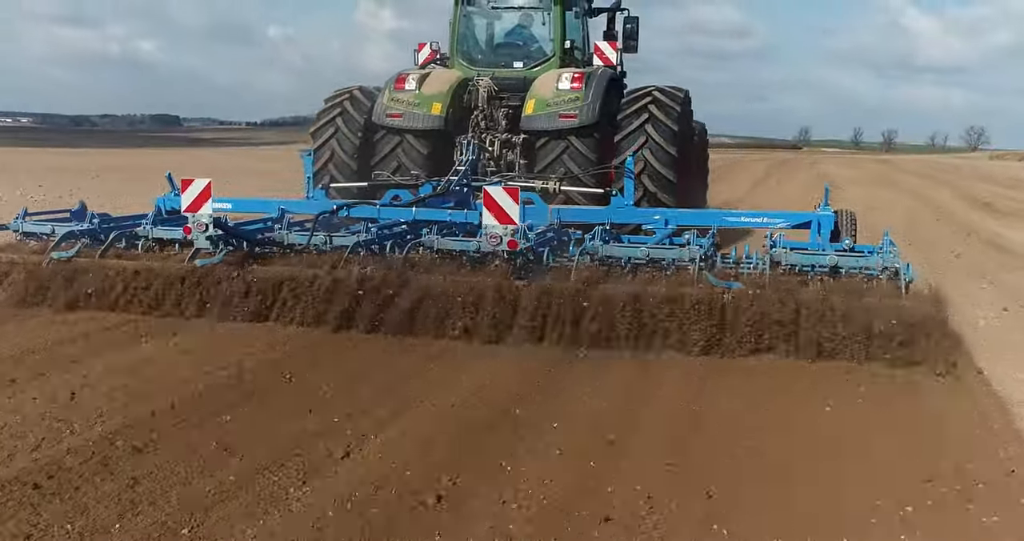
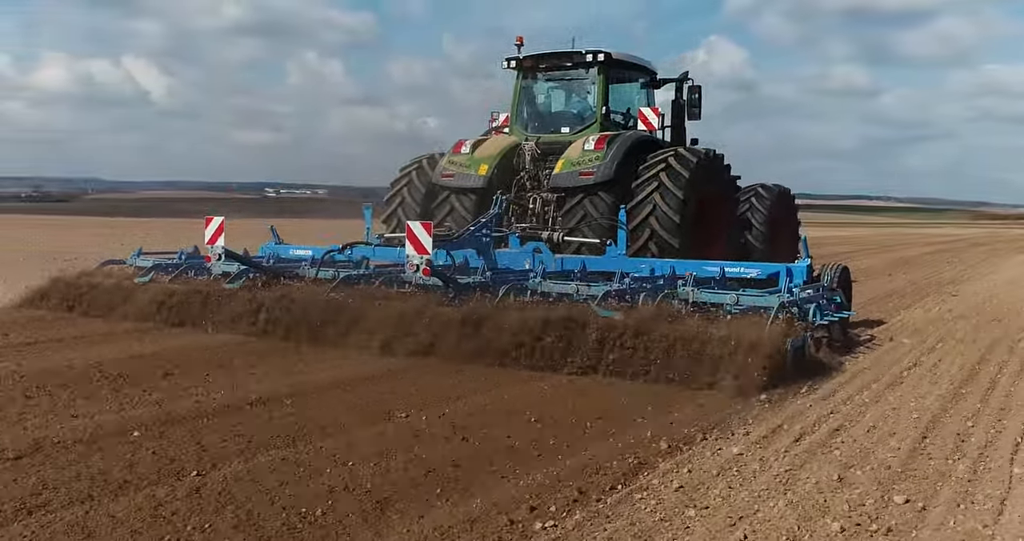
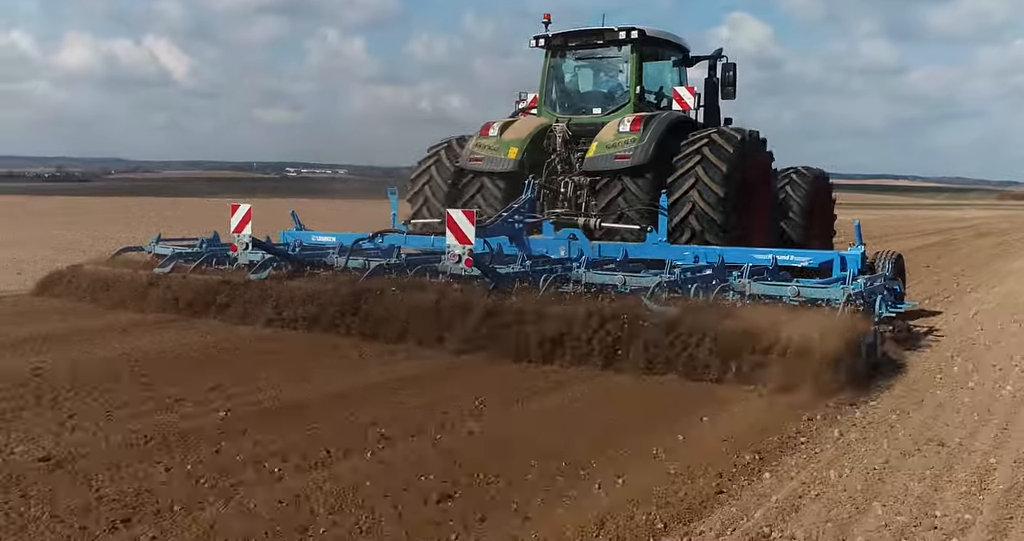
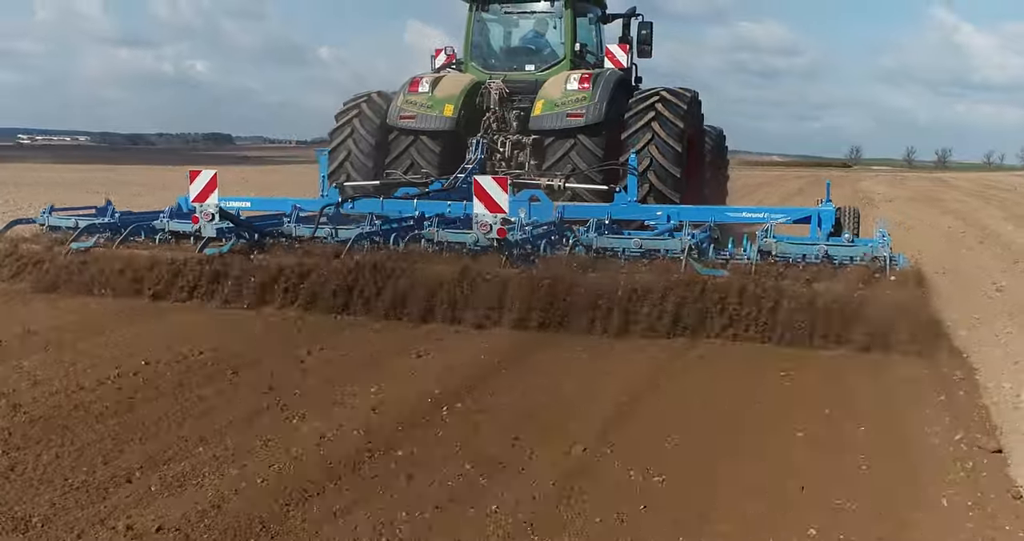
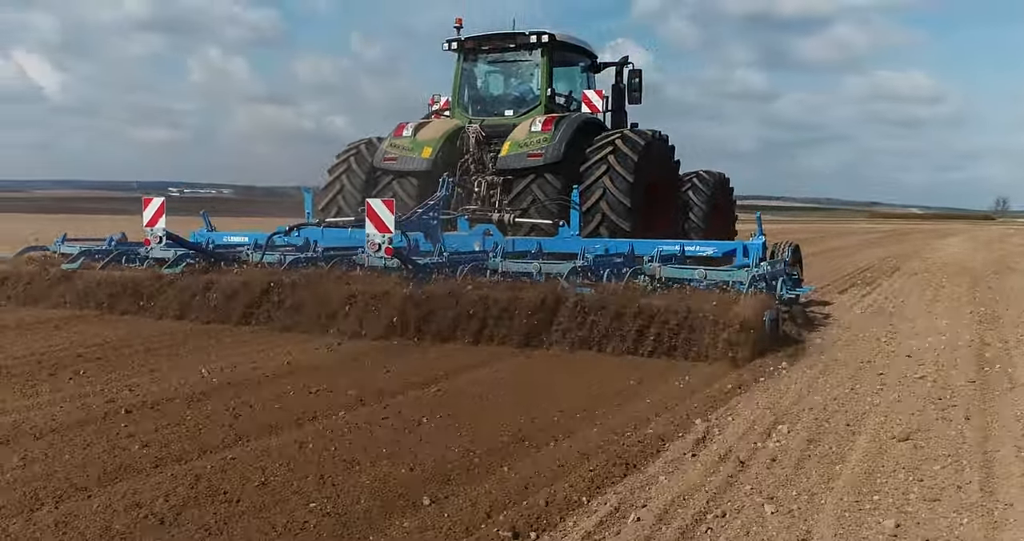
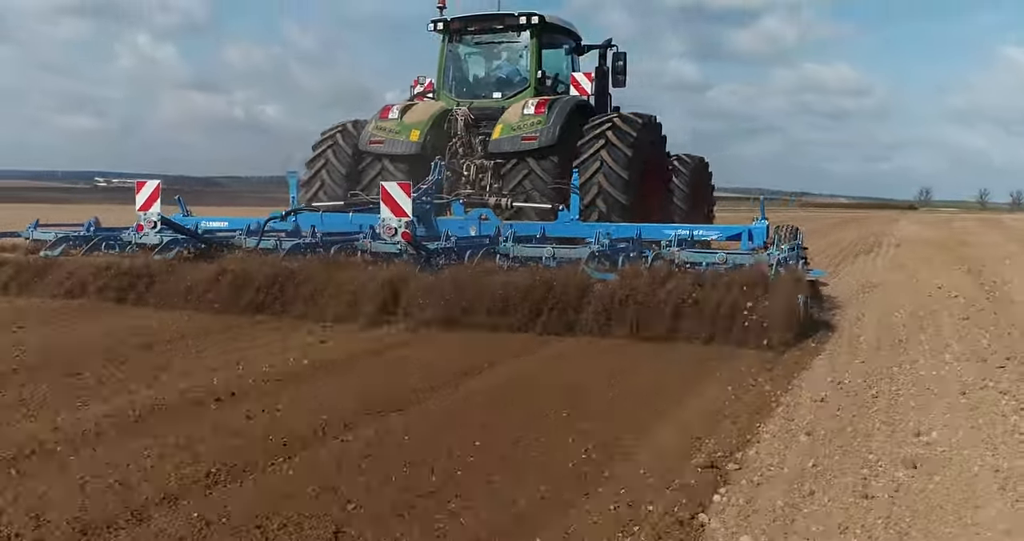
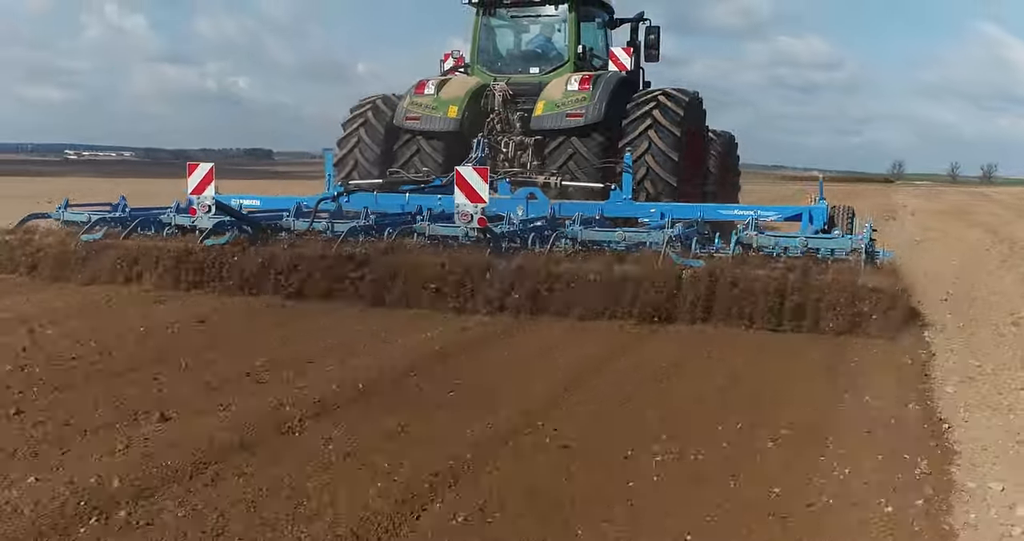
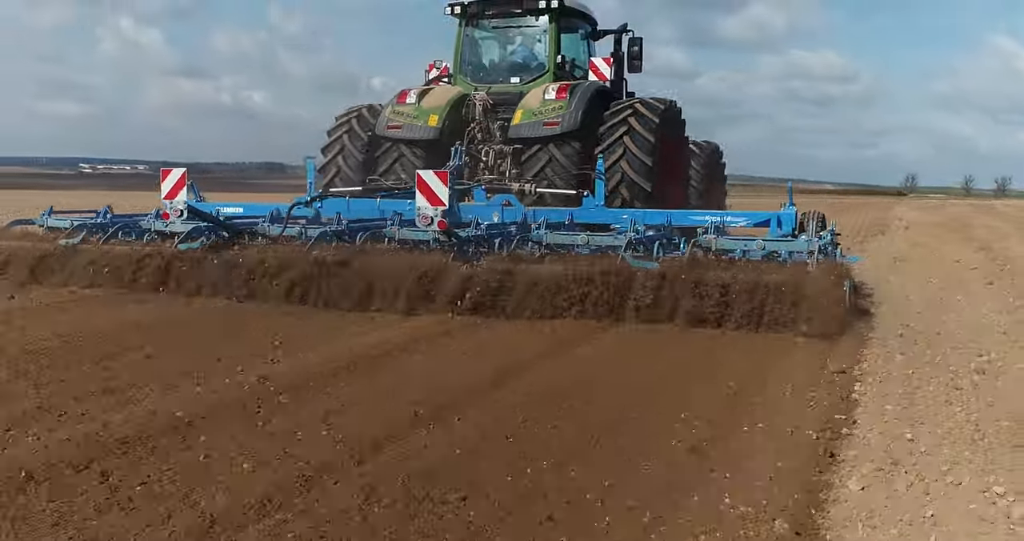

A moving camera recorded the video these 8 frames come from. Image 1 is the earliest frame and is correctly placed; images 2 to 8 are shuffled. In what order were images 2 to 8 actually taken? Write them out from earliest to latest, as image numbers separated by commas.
4, 7, 8, 6, 5, 2, 3
